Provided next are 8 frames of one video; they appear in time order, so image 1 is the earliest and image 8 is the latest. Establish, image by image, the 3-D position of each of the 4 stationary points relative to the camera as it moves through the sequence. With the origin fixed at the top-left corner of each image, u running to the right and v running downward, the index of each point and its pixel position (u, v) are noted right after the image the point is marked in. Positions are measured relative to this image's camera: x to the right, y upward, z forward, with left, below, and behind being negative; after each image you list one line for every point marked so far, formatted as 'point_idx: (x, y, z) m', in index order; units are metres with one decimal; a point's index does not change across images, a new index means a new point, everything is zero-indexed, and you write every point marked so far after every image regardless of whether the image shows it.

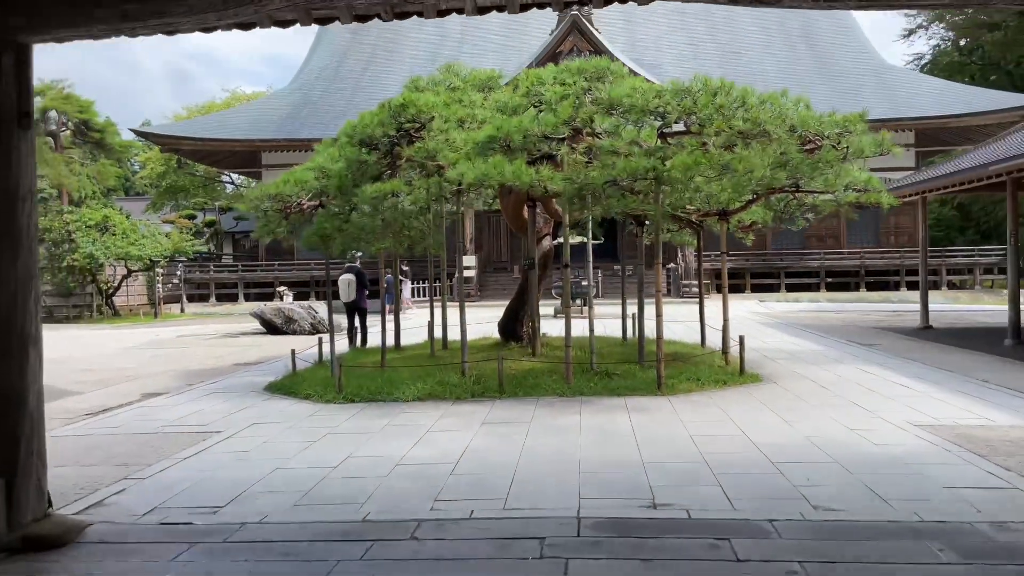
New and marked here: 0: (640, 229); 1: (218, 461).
0: (+1.5, +0.7, +8.9) m
1: (-2.0, -1.2, +5.4) m
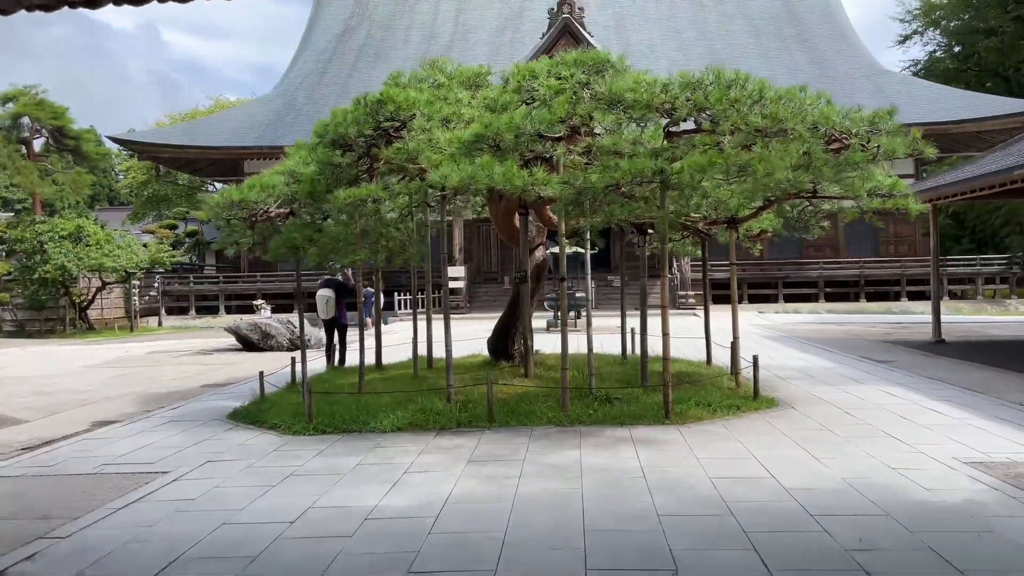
0: (+1.4, +0.5, +8.2) m
1: (-2.1, -1.3, +4.6) m
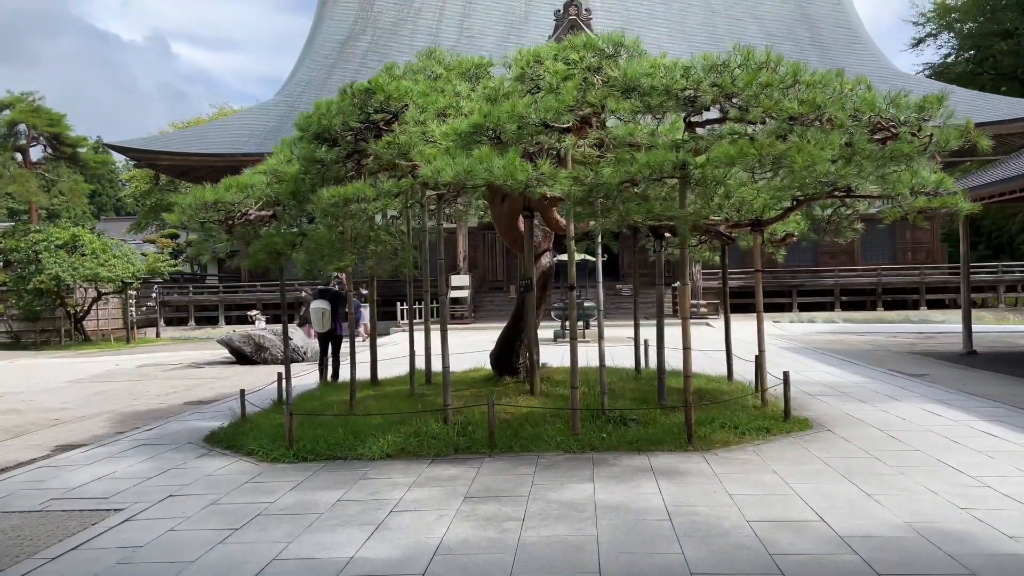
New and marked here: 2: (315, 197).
0: (+1.4, +0.4, +7.5) m
1: (-2.0, -1.4, +3.9) m
2: (-1.5, +0.7, +6.2) m
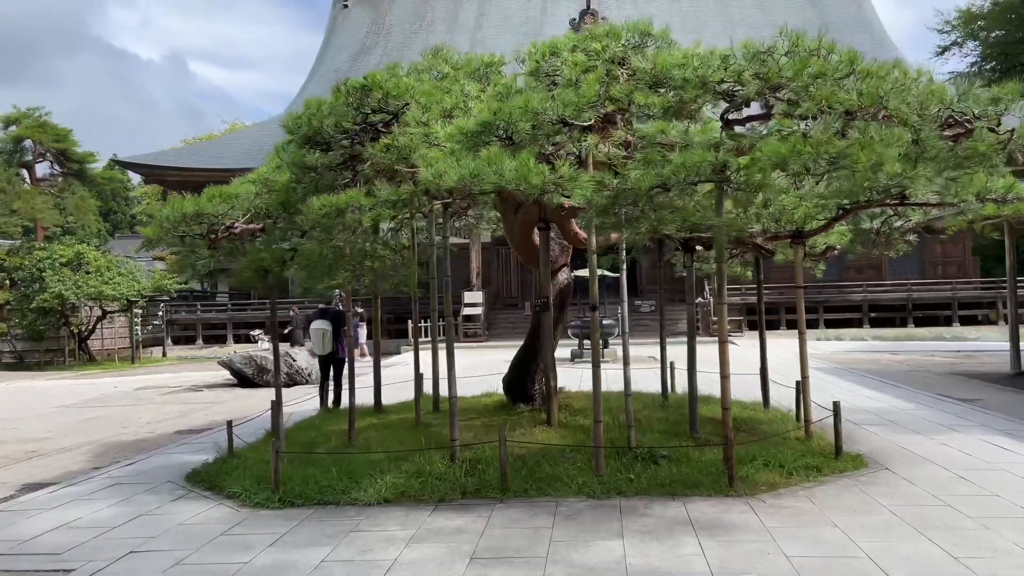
0: (+1.5, +0.3, +6.8) m
1: (-2.0, -1.5, +3.2) m
2: (-1.4, +0.6, +5.5) m
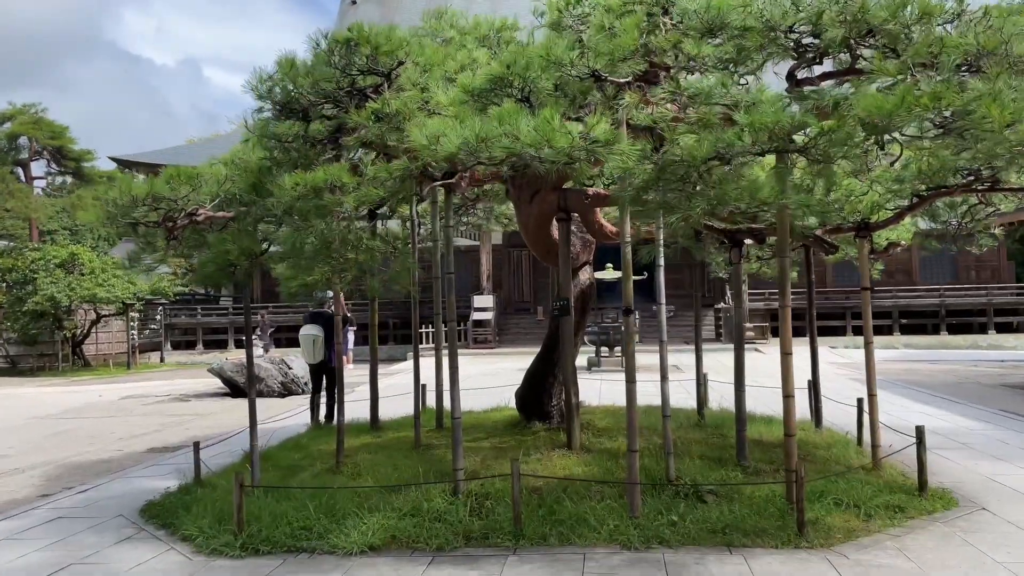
0: (+1.6, +0.2, +5.8) m
1: (-1.9, -1.4, +2.2) m
2: (-1.4, +0.6, +4.6) m
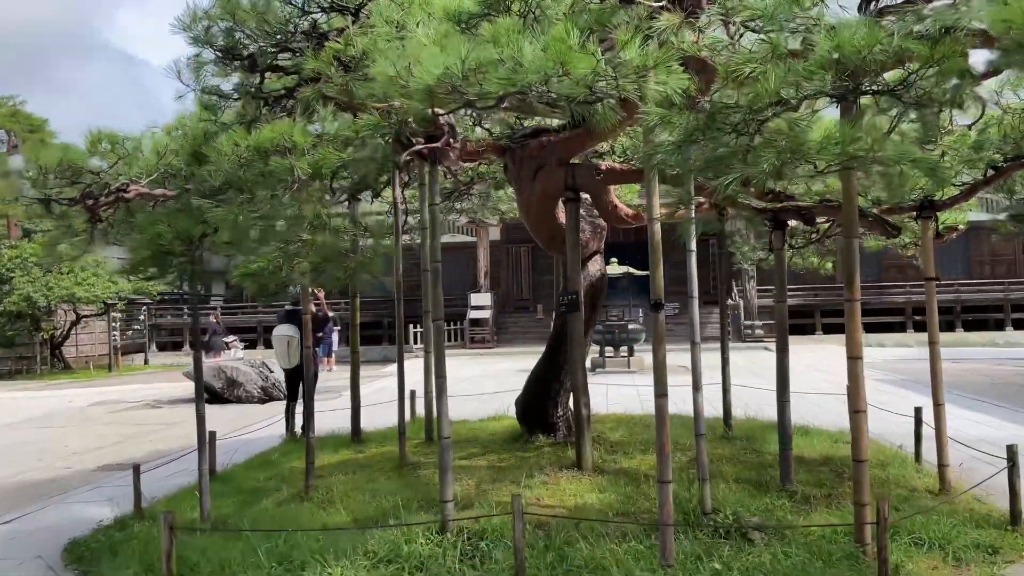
0: (+1.6, +0.3, +4.9) m
1: (-1.9, -1.4, +1.3) m
2: (-1.4, +0.6, +3.6) m
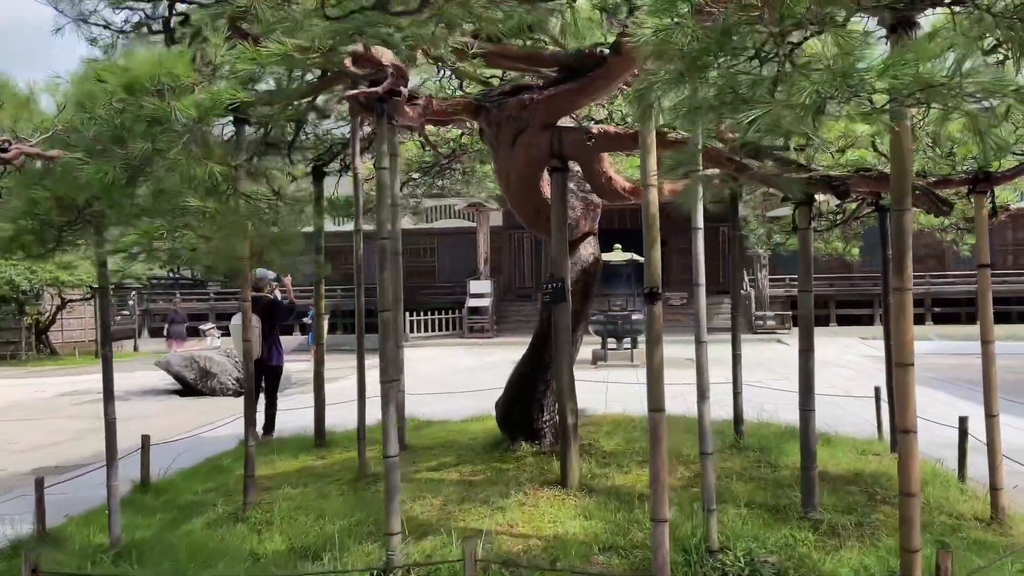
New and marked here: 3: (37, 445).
0: (+1.5, +0.4, +4.1) m
1: (-2.1, -1.4, +0.6) m
2: (-1.5, +0.7, +2.9) m
3: (-4.5, -1.5, +7.4) m
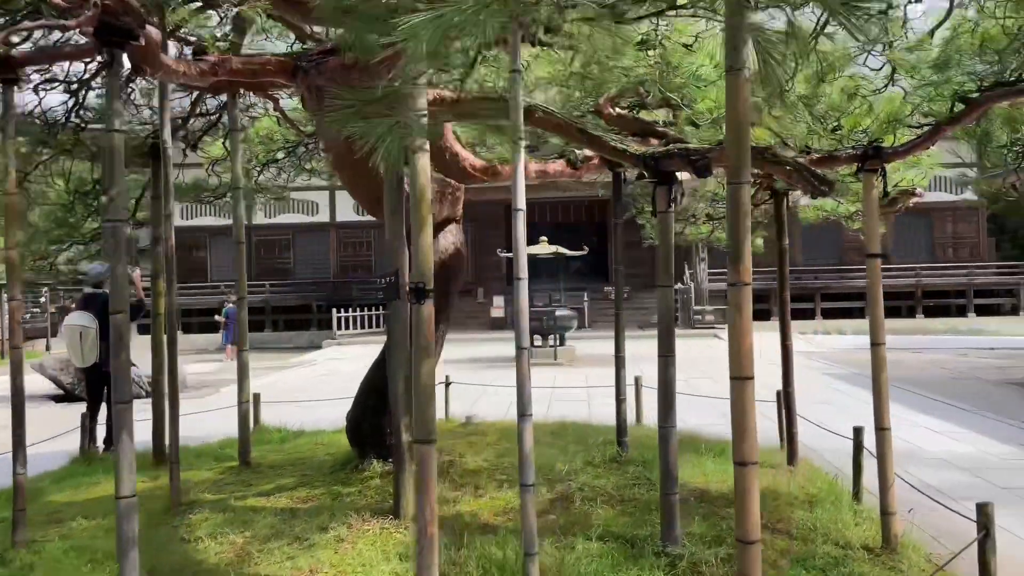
0: (+0.7, +0.4, +3.5) m
1: (-2.7, -1.4, -0.2) m
2: (-2.3, +0.7, +2.1) m
3: (-5.4, -1.4, +6.6) m
